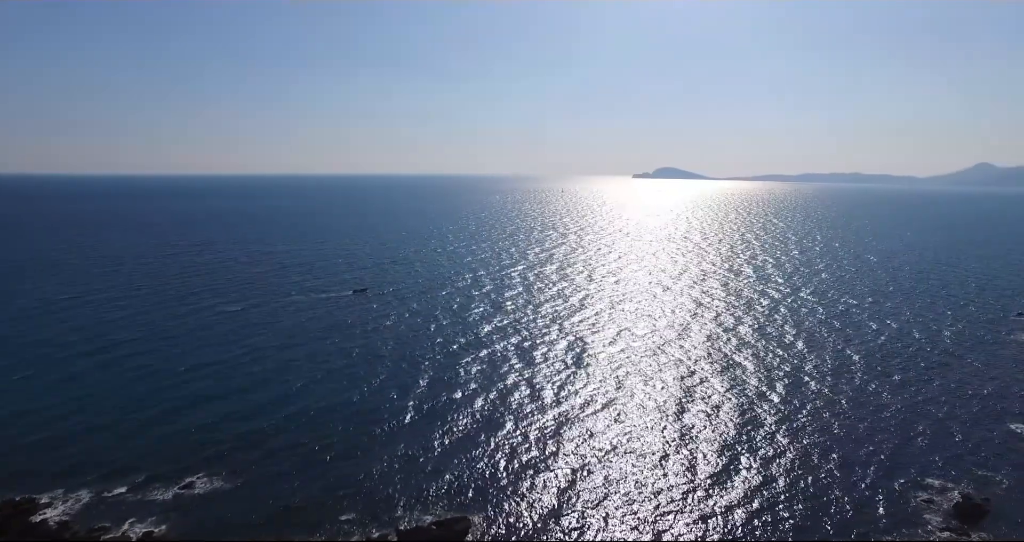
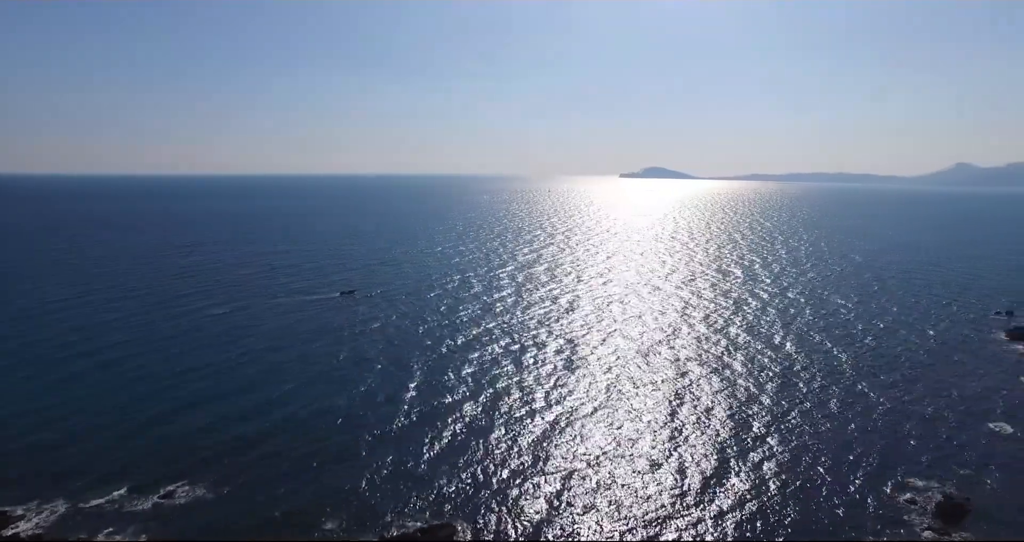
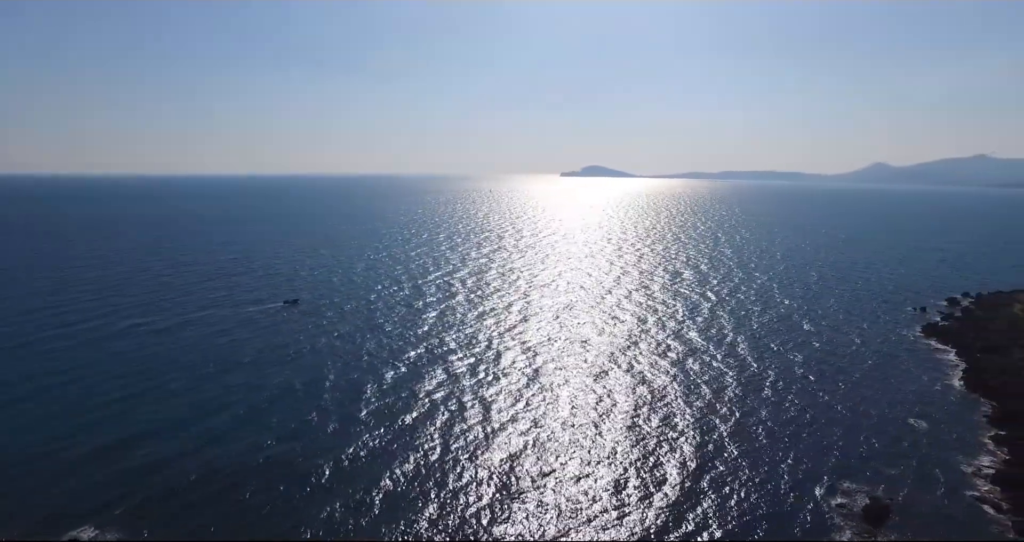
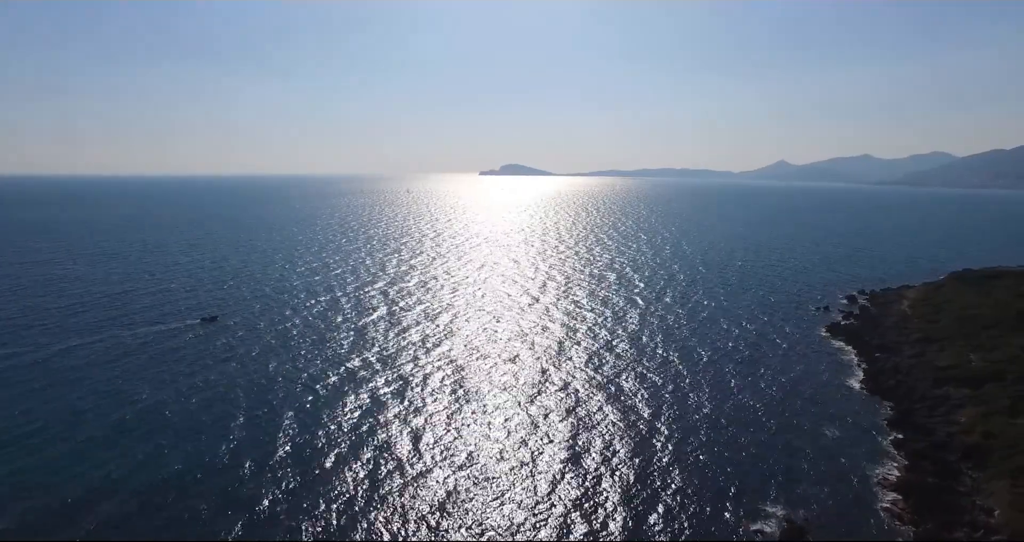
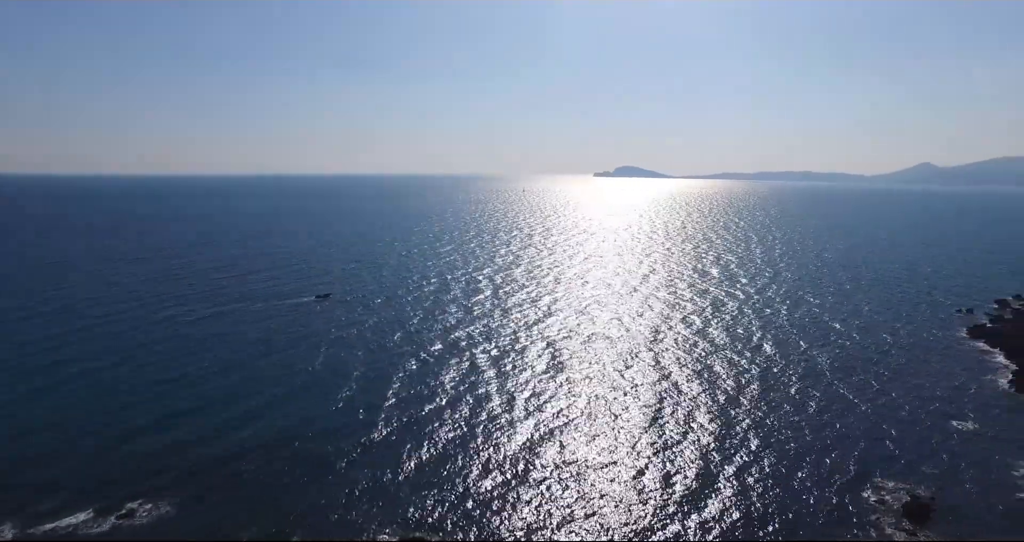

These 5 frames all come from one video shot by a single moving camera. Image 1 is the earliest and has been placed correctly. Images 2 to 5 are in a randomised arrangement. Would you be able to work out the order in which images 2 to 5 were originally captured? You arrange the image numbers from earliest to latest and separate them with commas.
2, 5, 3, 4
